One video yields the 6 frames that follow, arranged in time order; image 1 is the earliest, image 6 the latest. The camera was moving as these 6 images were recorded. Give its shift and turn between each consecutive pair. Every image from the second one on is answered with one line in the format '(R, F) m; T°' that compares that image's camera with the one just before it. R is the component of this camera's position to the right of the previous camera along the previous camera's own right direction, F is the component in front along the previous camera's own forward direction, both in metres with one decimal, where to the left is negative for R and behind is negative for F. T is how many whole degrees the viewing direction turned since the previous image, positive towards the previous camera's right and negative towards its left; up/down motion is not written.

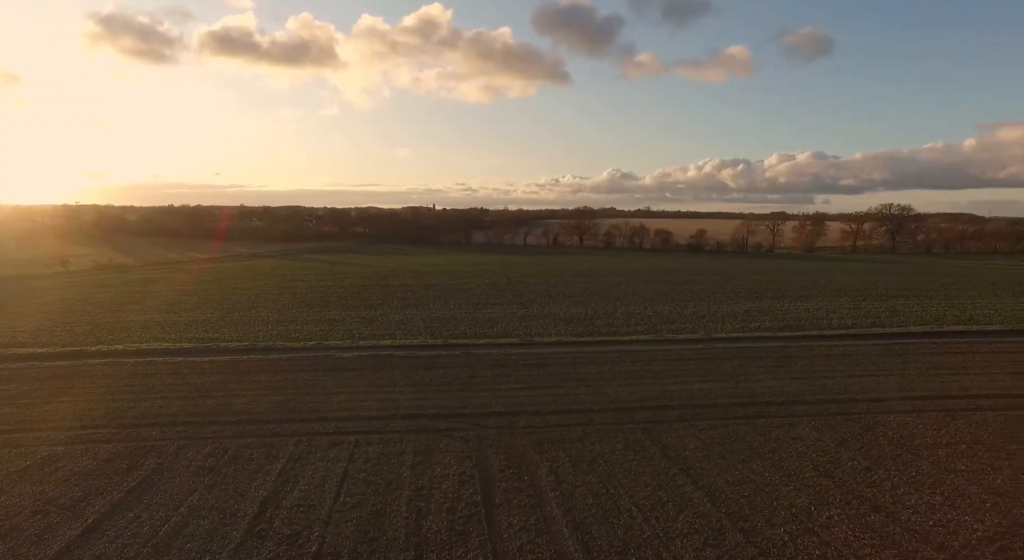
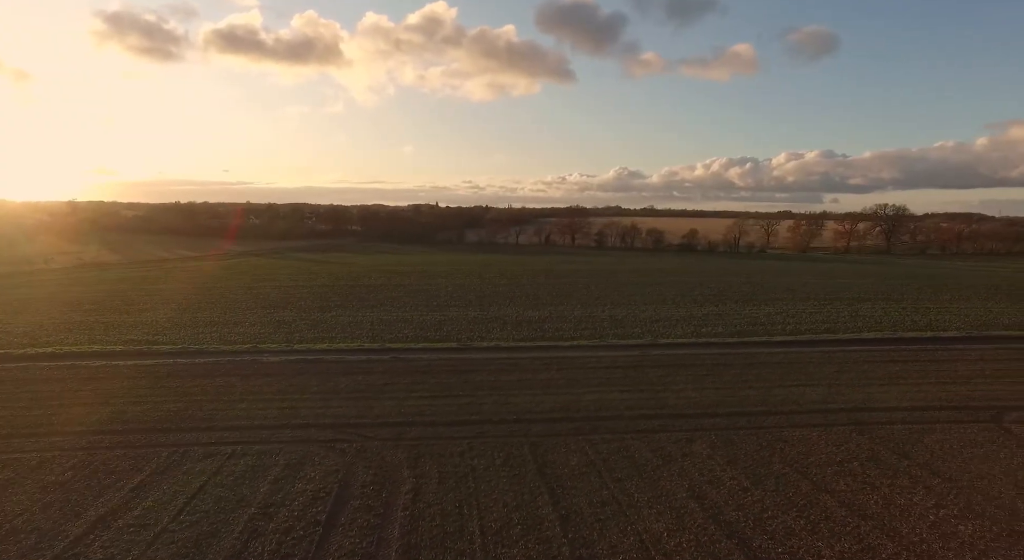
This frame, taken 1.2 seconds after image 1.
(+2.1, +0.3) m; -1°
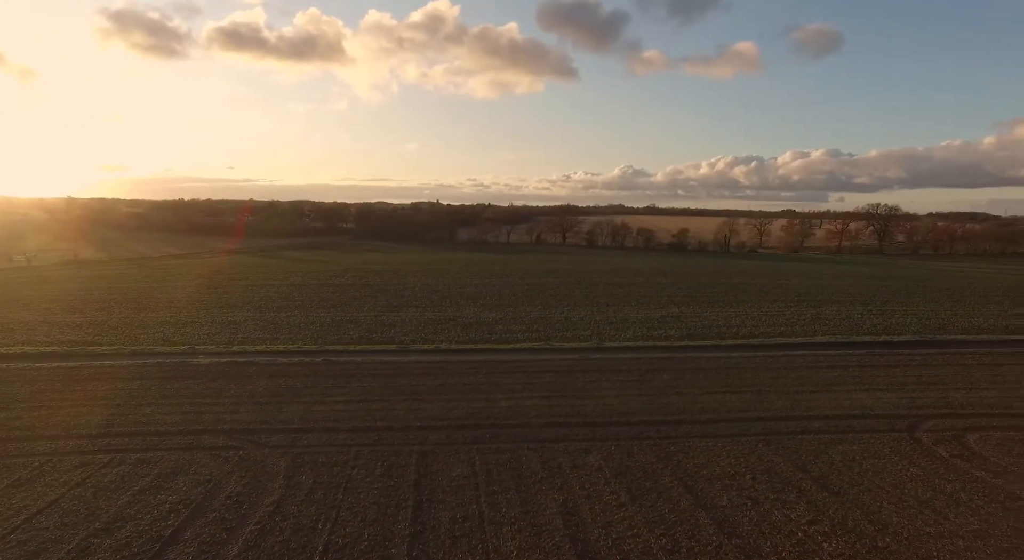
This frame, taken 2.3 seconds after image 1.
(+2.0, +0.3) m; 0°
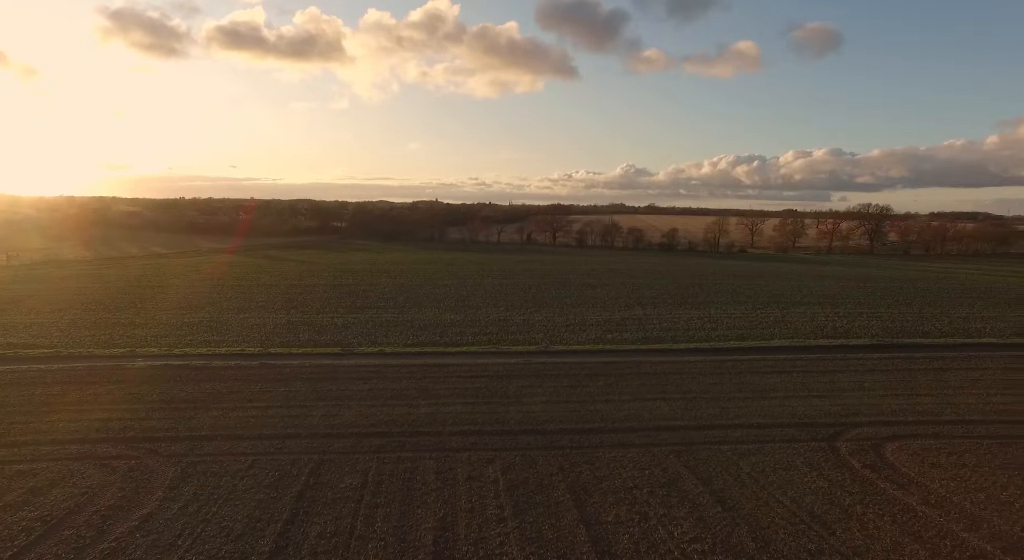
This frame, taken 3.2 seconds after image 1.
(+1.7, +0.3) m; 0°
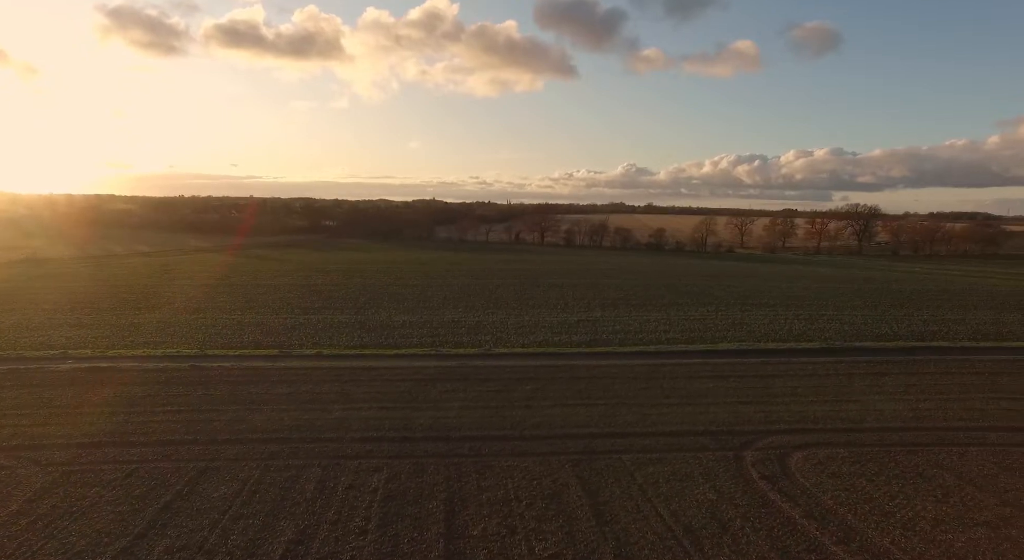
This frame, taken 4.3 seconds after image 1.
(+1.8, +0.3) m; 0°
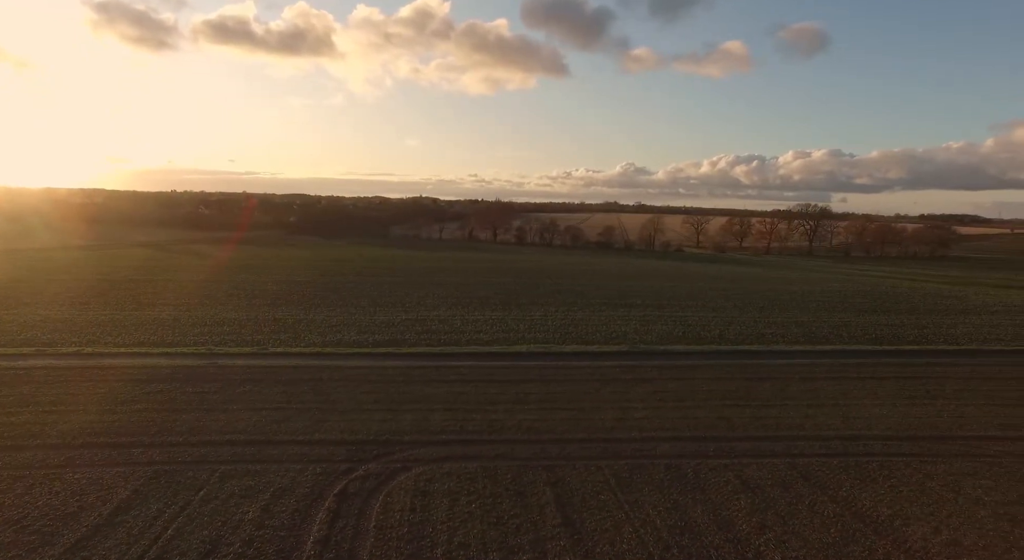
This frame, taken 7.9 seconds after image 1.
(+6.5, +0.9) m; 0°
